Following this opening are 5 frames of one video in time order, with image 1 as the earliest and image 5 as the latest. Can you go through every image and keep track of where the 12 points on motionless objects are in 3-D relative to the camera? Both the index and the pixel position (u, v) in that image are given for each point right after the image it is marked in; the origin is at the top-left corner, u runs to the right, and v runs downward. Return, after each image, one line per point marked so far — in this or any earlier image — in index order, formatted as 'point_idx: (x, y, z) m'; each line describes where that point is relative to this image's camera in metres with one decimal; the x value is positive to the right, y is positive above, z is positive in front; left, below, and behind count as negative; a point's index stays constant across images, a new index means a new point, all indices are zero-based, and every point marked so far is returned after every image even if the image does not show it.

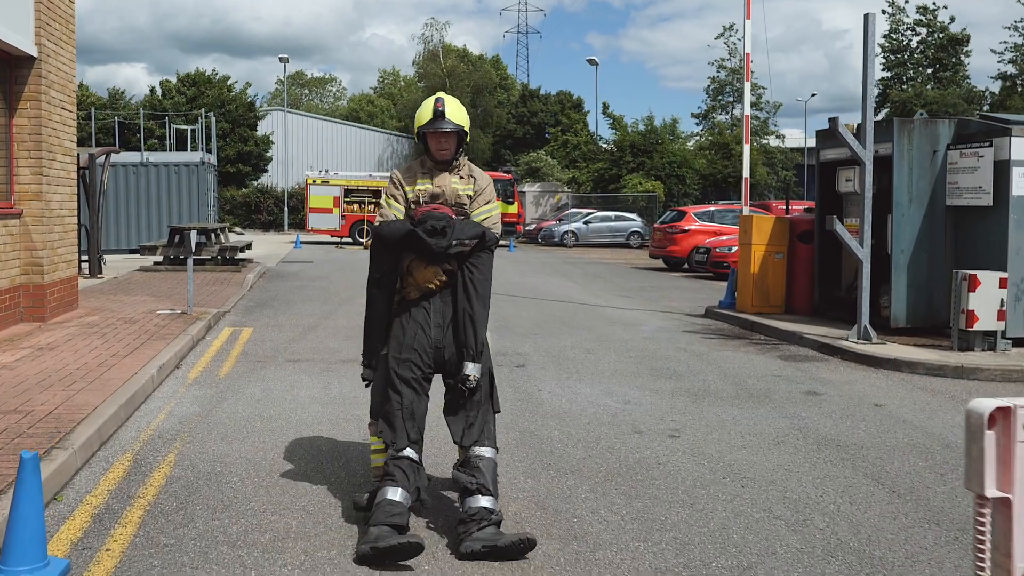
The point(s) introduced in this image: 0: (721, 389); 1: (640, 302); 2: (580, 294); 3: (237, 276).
0: (+1.9, -0.9, +8.1) m
1: (+2.2, -0.3, +16.1) m
2: (+1.3, -0.1, +17.3) m
3: (-5.4, +0.2, +18.0) m
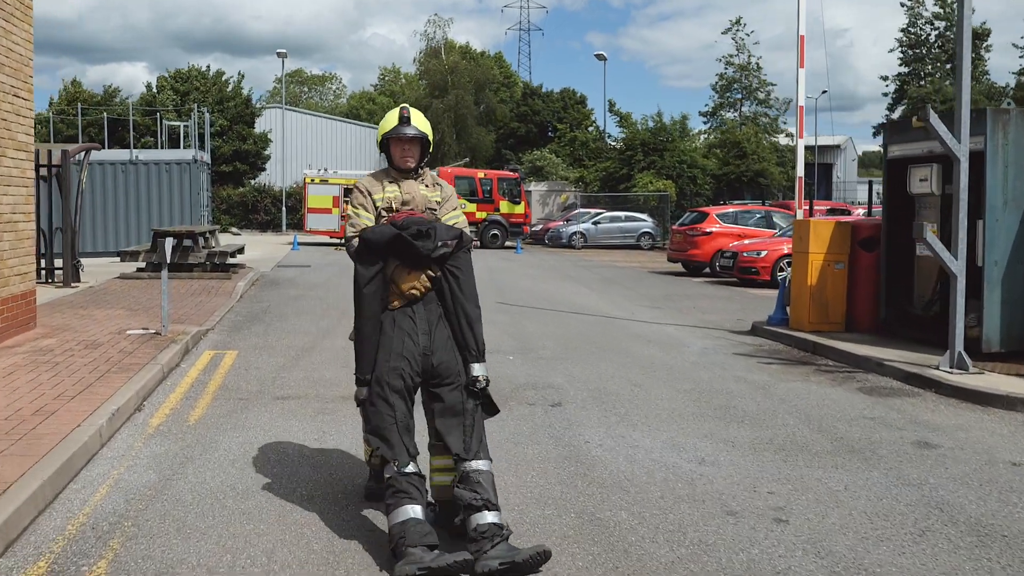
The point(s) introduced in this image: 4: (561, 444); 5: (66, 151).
0: (+2.1, -1.1, +6.6) m
1: (+2.5, -0.4, +14.5) m
2: (+1.6, -0.3, +15.7) m
3: (-5.1, +0.1, +16.4) m
4: (+0.3, -1.1, +6.3) m
5: (-7.4, +2.3, +15.2) m
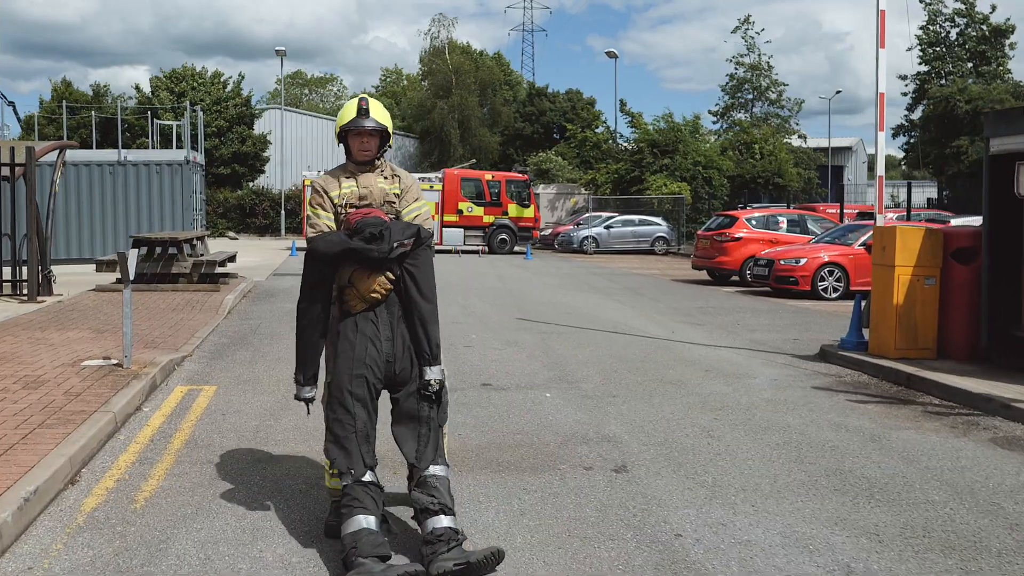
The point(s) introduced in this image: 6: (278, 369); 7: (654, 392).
0: (+2.5, -1.3, +4.8) m
1: (+2.9, -0.6, +12.8) m
2: (+1.9, -0.5, +14.0) m
3: (-4.8, -0.2, +14.7) m
4: (+0.7, -1.3, +4.6) m
5: (-7.1, +2.1, +13.5) m
6: (-2.4, -0.8, +9.3) m
7: (+1.3, -0.9, +8.3) m
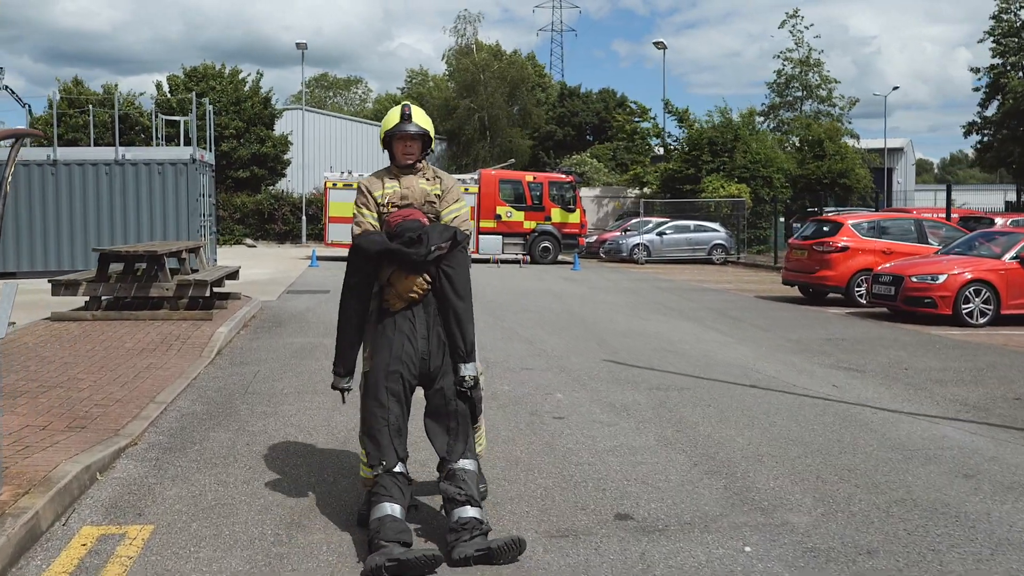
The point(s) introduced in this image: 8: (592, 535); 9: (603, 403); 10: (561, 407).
0: (+3.2, -1.6, +1.1) m
1: (+3.8, -1.0, +9.1) m
2: (+2.9, -0.9, +10.3) m
3: (-3.8, -0.5, +11.2) m
4: (+1.4, -1.6, +0.9) m
5: (-6.1, +1.7, +10.1) m
6: (-1.5, -1.1, +5.7) m
7: (+2.1, -1.3, +4.6) m
8: (+0.4, -1.3, +4.7) m
9: (+0.8, -1.0, +8.0) m
10: (+0.4, -1.0, +7.8) m
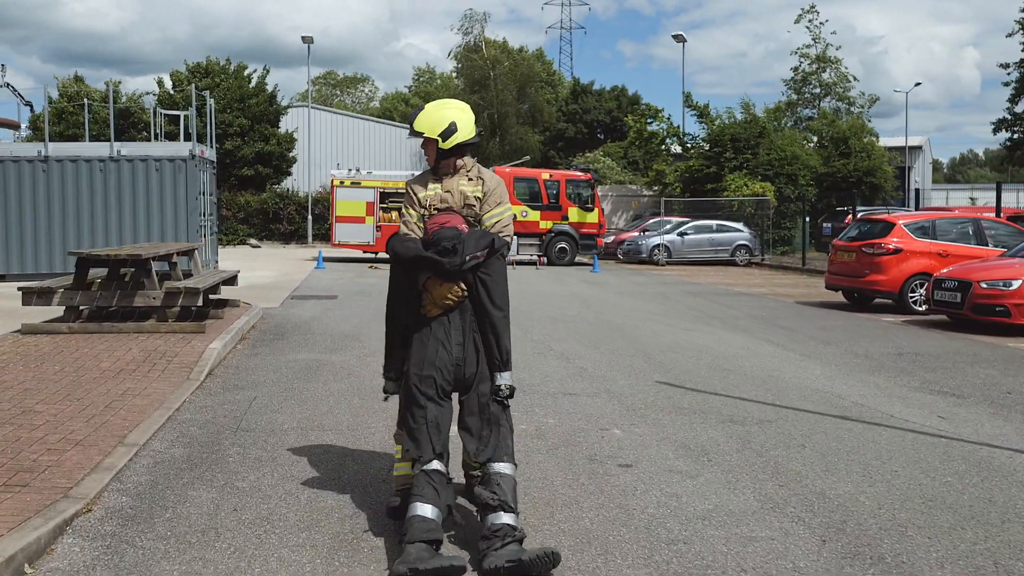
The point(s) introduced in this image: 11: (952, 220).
0: (+3.5, -1.7, -0.4) m
1: (+4.2, -1.1, +7.6) m
2: (+3.3, -1.0, +8.8) m
3: (-3.4, -0.6, +9.7) m
4: (+1.7, -1.7, -0.6) m
5: (-5.7, +1.6, +8.6) m
6: (-1.2, -1.2, +4.2) m
7: (+2.5, -1.4, +3.1) m
8: (+0.7, -1.4, +3.2) m
9: (+1.2, -1.1, +6.5) m
10: (+0.8, -1.1, +6.3) m
11: (+8.4, +1.3, +17.6) m
